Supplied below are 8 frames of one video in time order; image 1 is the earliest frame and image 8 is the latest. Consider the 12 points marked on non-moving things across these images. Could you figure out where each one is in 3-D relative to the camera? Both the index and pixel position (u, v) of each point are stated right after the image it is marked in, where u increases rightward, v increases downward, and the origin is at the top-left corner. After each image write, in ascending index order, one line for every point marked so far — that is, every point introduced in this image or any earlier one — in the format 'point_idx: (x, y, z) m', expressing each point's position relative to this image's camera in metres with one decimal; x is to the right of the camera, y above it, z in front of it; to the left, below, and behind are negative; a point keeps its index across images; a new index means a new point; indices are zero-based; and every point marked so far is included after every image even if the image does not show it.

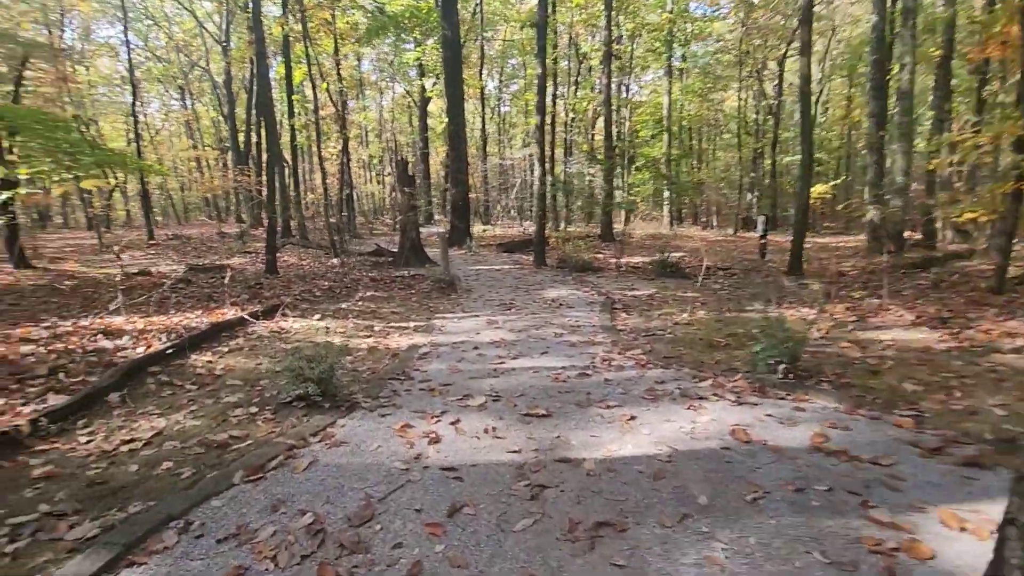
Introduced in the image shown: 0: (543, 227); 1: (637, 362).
0: (+0.8, +1.5, +13.1) m
1: (+1.2, -0.7, +5.1) m
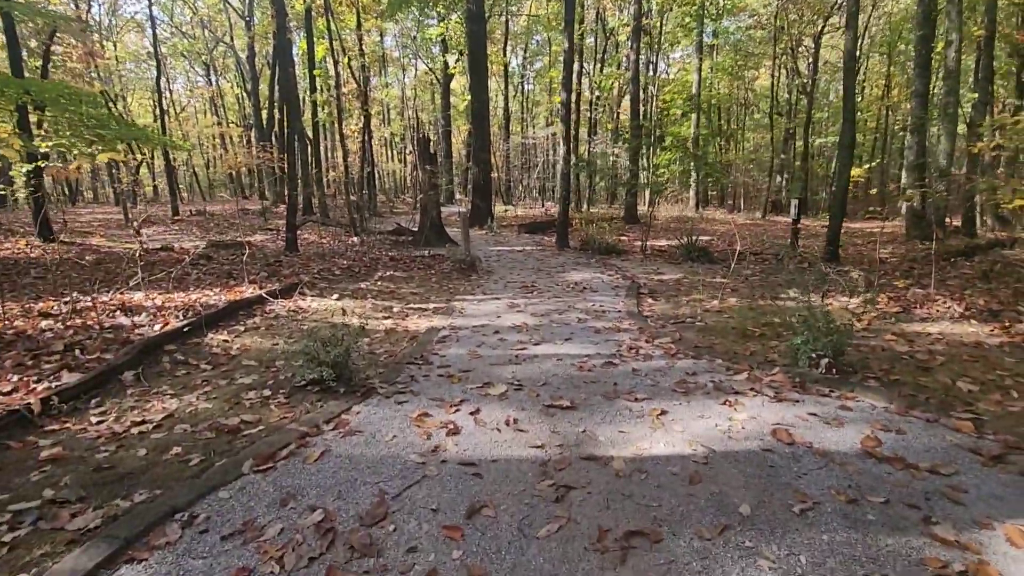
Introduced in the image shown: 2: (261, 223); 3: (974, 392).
0: (+1.3, +1.9, +12.8) m
1: (+1.4, -0.6, +4.9) m
2: (-7.7, +2.0, +16.6) m
3: (+3.2, -0.7, +3.7) m
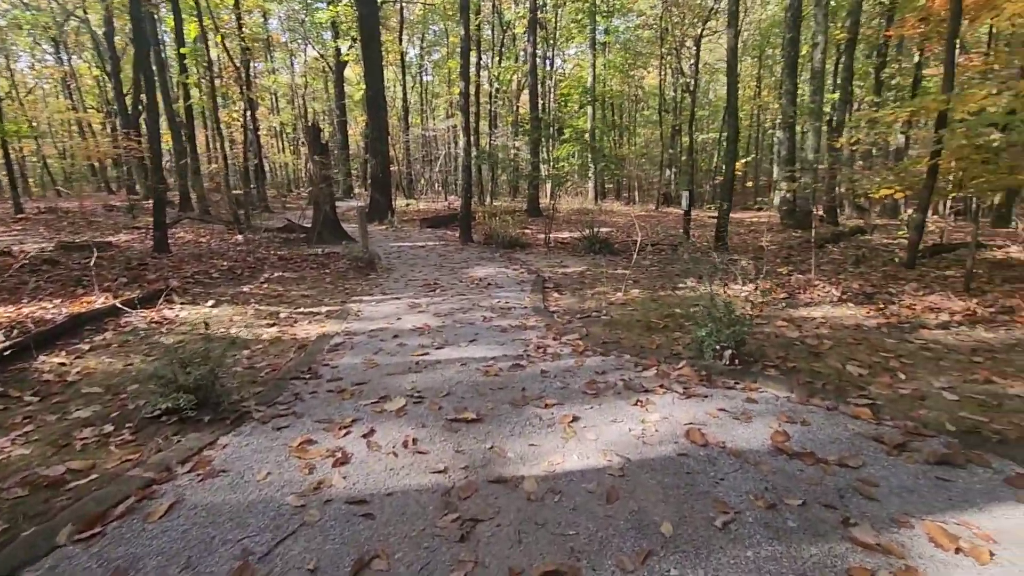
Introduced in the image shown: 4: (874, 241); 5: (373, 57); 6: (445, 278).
0: (-1.0, +2.0, +12.5) m
1: (+0.6, -0.5, +4.7) m
2: (-10.5, +1.8, +14.7) m
3: (+2.5, -0.6, +3.9) m
4: (+8.2, +1.0, +12.3) m
5: (-4.0, +6.7, +15.7) m
6: (-1.1, +0.2, +8.4) m
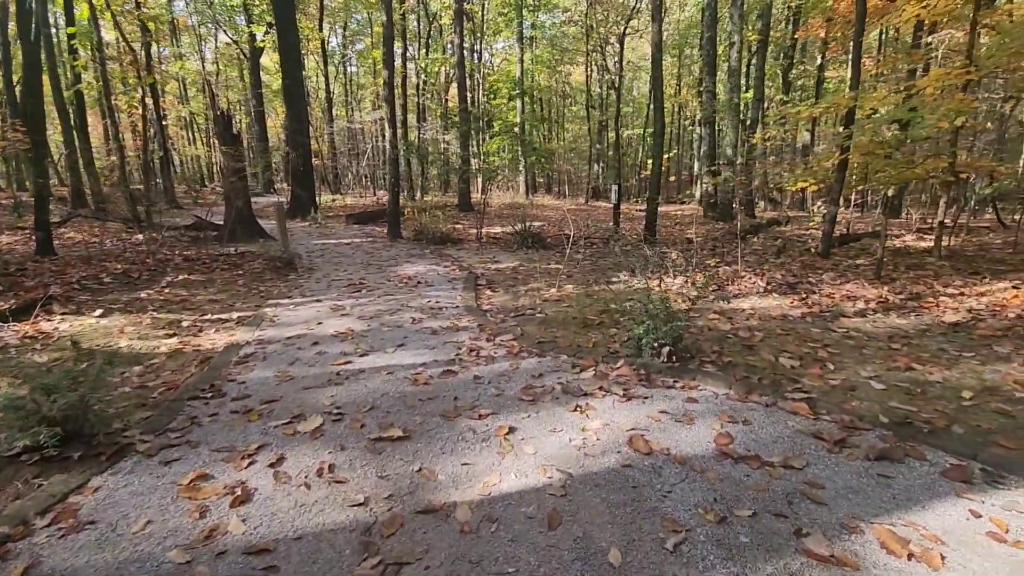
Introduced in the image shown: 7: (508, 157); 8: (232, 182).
0: (-2.6, +2.1, +12.0) m
1: (0.0, -0.5, +4.5) m
2: (-12.3, +1.6, +13.0) m
3: (+2.0, -0.6, +3.9) m
4: (+6.6, +1.3, +12.9) m
5: (-6.1, +6.7, +14.8) m
6: (-2.1, +0.2, +8.0) m
7: (-0.1, +3.8, +15.4) m
8: (-5.5, +2.1, +10.5) m
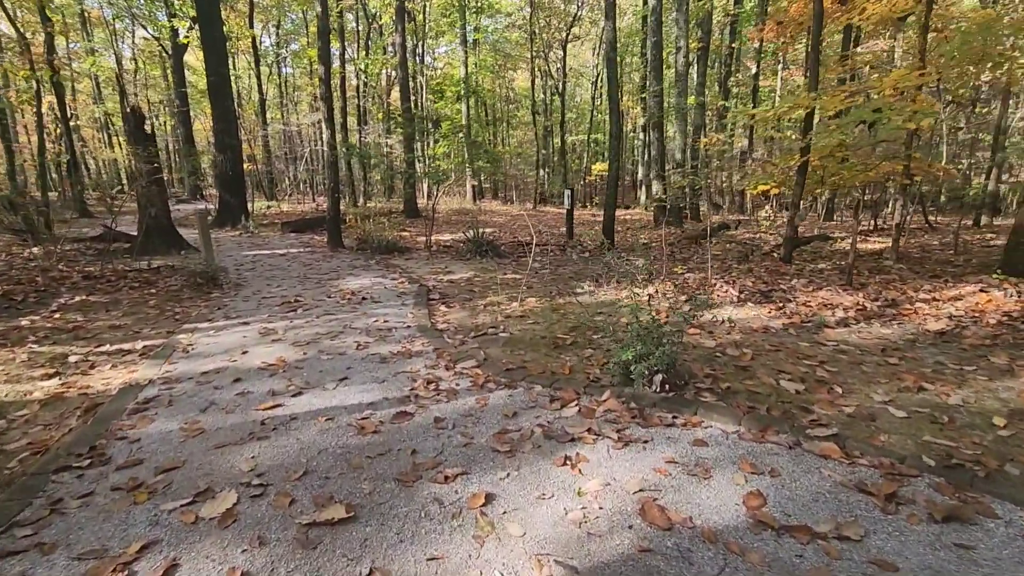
0: (-3.6, +1.8, +11.1) m
1: (-0.3, -0.7, +3.8) m
2: (-13.4, +1.1, +11.1) m
3: (+1.8, -0.7, +3.4) m
4: (+5.4, +1.2, +12.9) m
5: (-7.5, +6.3, +13.5) m
6: (-2.7, -0.1, +7.1) m
7: (-1.6, +3.5, +14.7) m
8: (-6.4, +1.7, +9.3) m
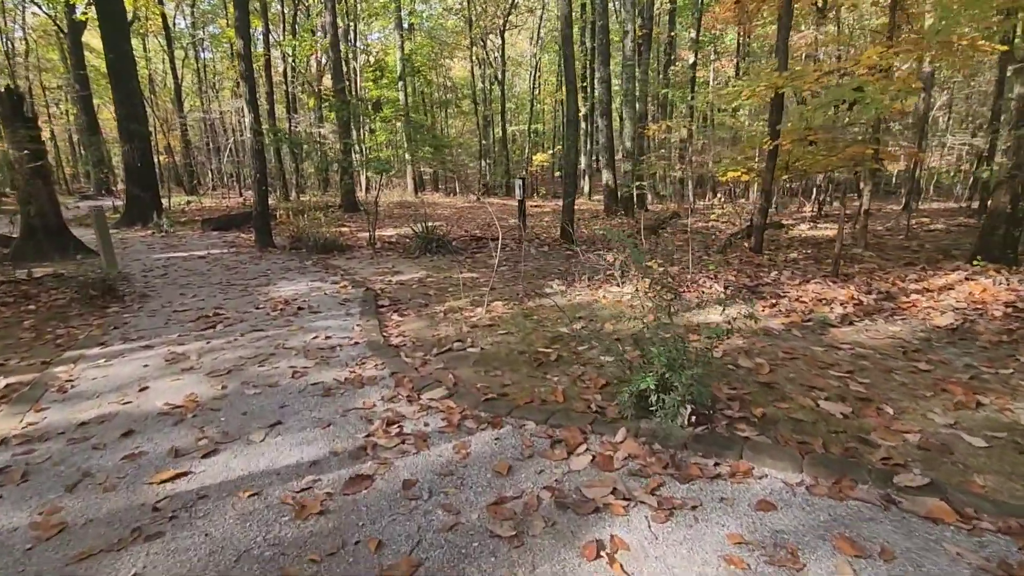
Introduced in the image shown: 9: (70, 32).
0: (-4.5, +1.7, +9.8) m
1: (-0.4, -0.7, +3.0) m
2: (-14.2, +0.7, +8.8) m
3: (+1.8, -0.7, +2.8) m
4: (+4.3, +1.4, +12.6) m
5: (-8.8, +6.2, +11.8) m
6: (-3.1, -0.2, +6.0) m
7: (-2.9, +3.5, +13.7) m
8: (-7.1, +1.5, +7.8) m
9: (-13.5, +7.9, +16.2) m
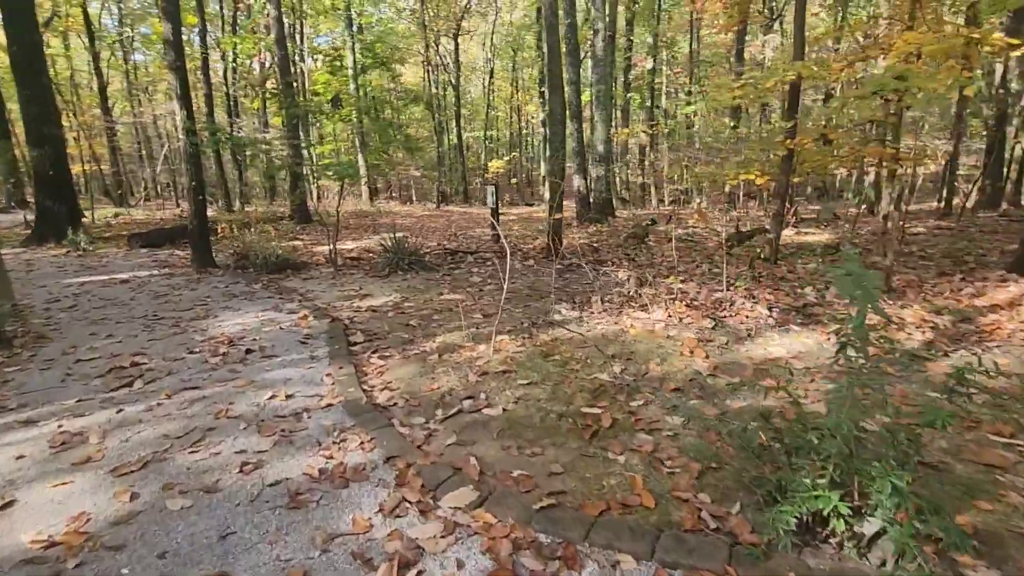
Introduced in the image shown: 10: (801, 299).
0: (-4.8, +1.3, +8.4) m
1: (-0.1, -1.0, +1.9) m
2: (-14.4, +0.1, +6.6) m
3: (+2.1, -0.8, +1.9) m
4: (+3.7, +1.2, +11.9) m
5: (-9.3, +5.6, +10.0) m
6: (-3.1, -0.5, +4.7) m
7: (-3.6, +3.1, +12.4) m
8: (-7.2, +1.1, +6.2) m
9: (-14.5, +7.1, +14.1) m
10: (+2.7, -0.1, +5.1) m
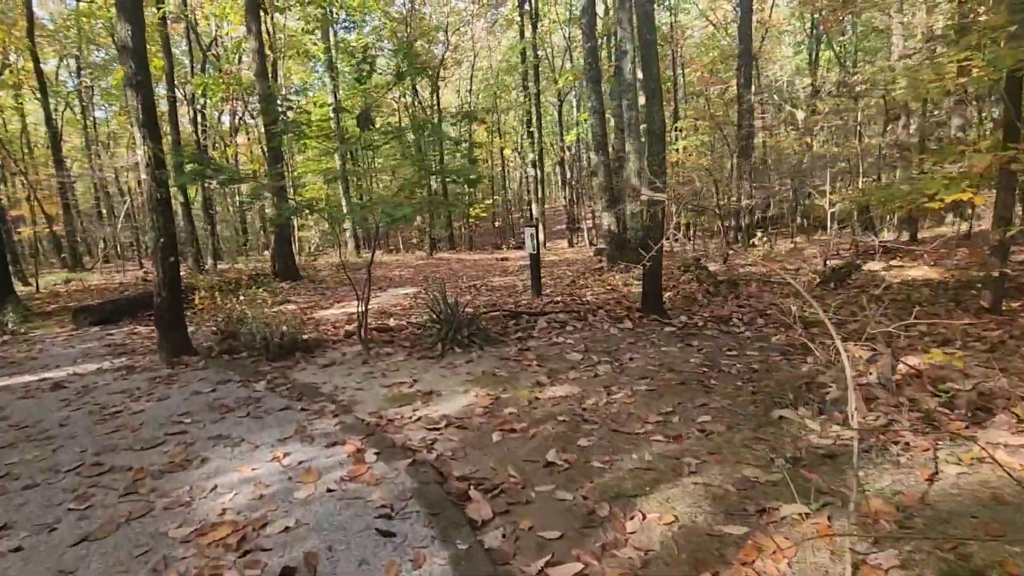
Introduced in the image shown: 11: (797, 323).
0: (-3.8, +0.2, +6.0) m
1: (+1.3, -1.3, -0.3) m
2: (-13.2, -1.3, +3.7) m
3: (+3.5, -1.1, -0.2) m
4: (+4.6, +0.3, +9.9) m
5: (-8.6, +4.2, +7.8) m
6: (-1.8, -1.2, +2.3) m
7: (-2.9, +1.7, +10.2) m
8: (-6.1, +0.1, +3.7) m
9: (-14.0, +5.1, +11.7) m
10: (+4.0, -0.6, +3.0) m
11: (+3.1, -0.3, +5.7) m
